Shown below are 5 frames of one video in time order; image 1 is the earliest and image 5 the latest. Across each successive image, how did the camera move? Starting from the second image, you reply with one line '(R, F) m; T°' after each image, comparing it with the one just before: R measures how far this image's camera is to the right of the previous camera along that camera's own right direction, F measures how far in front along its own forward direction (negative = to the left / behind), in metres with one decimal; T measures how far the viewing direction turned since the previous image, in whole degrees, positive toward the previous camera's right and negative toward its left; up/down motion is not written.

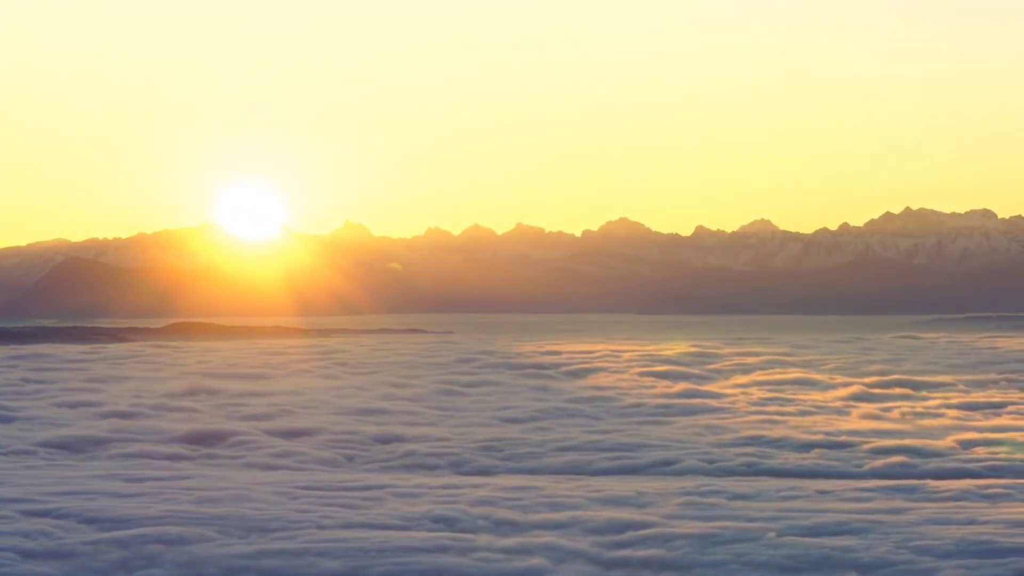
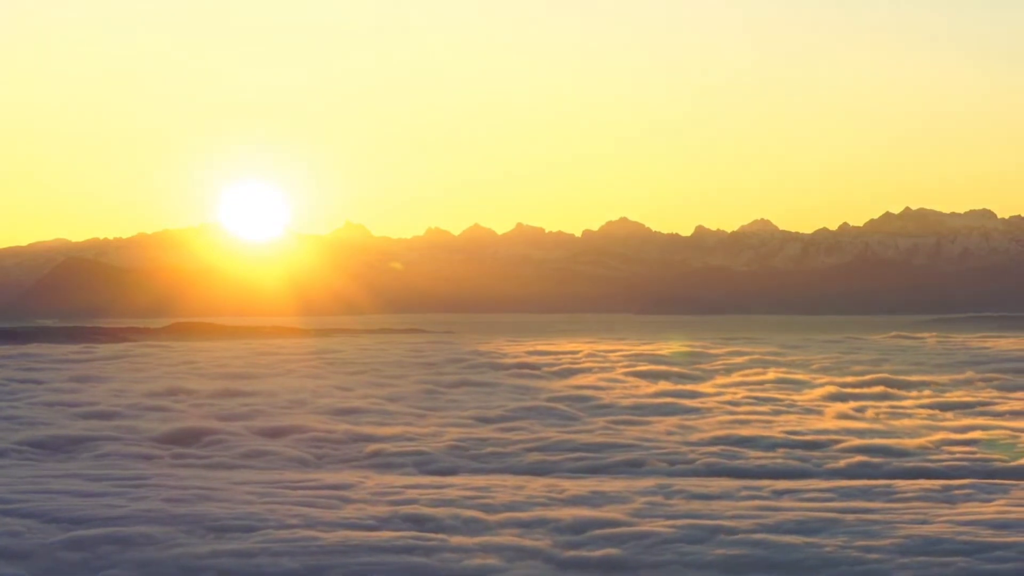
(+0.3, +0.1) m; +1°
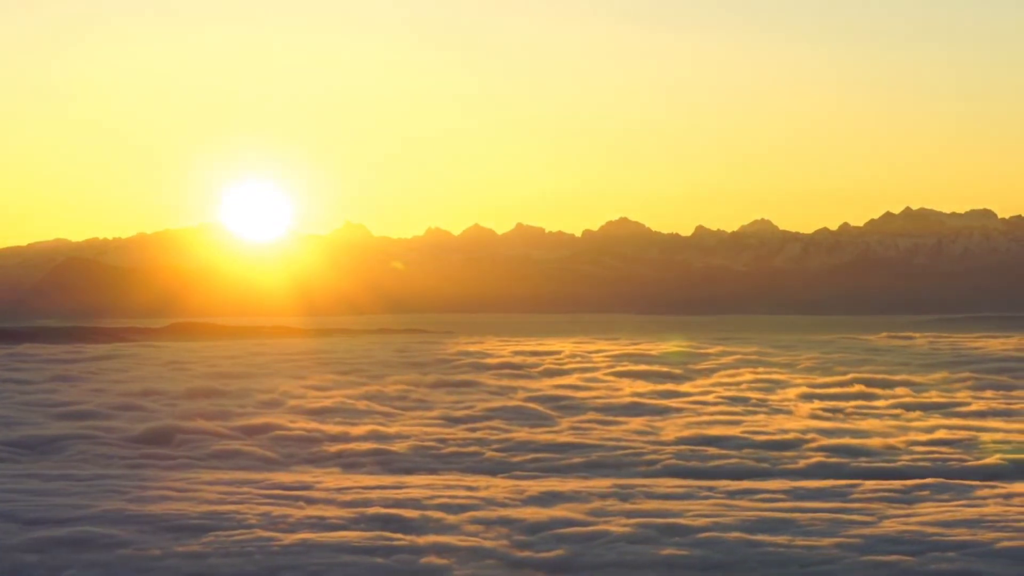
(+1.1, 0.0) m; 0°
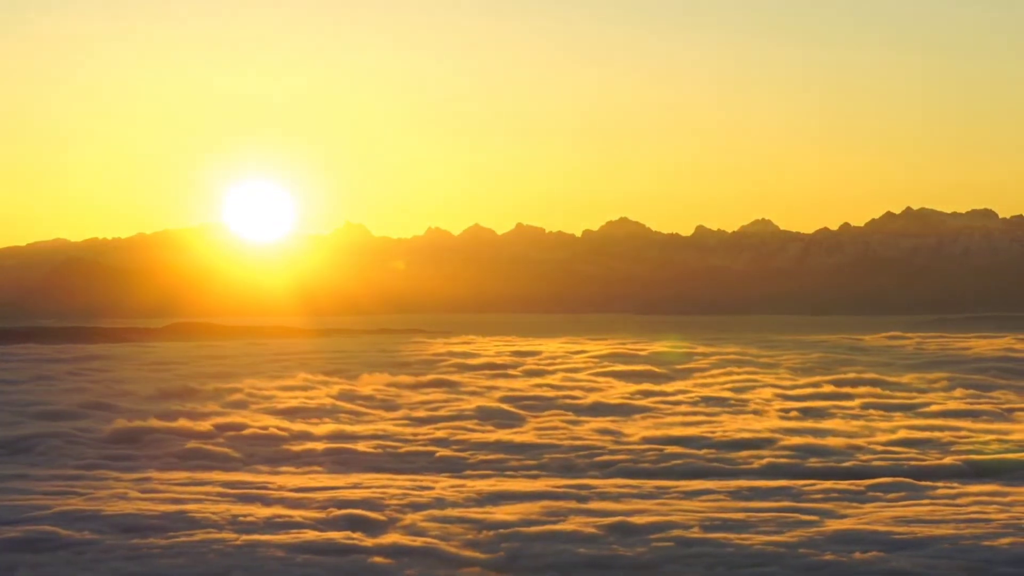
(+1.3, +0.1) m; 0°
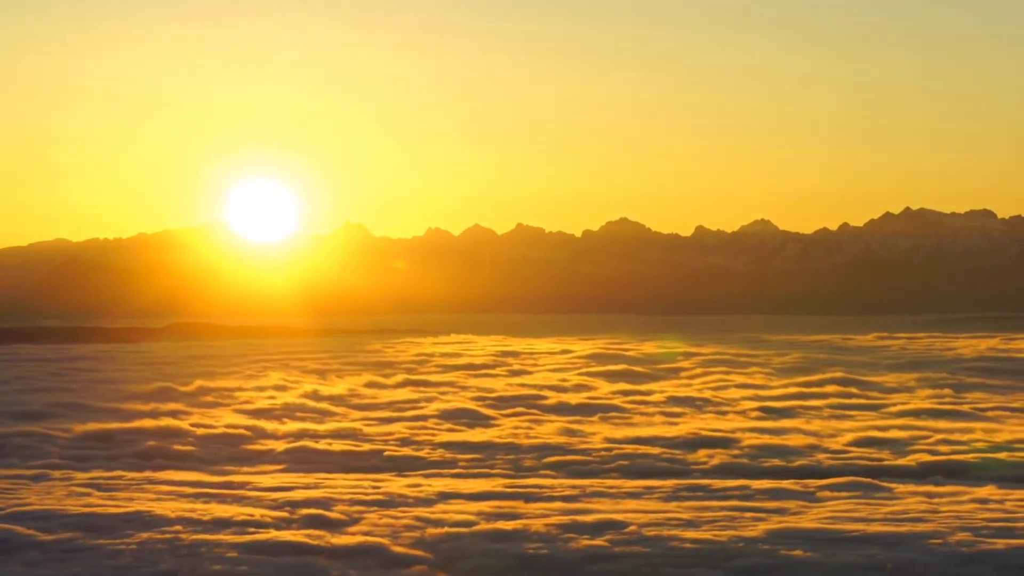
(+1.3, -0.1) m; 0°
